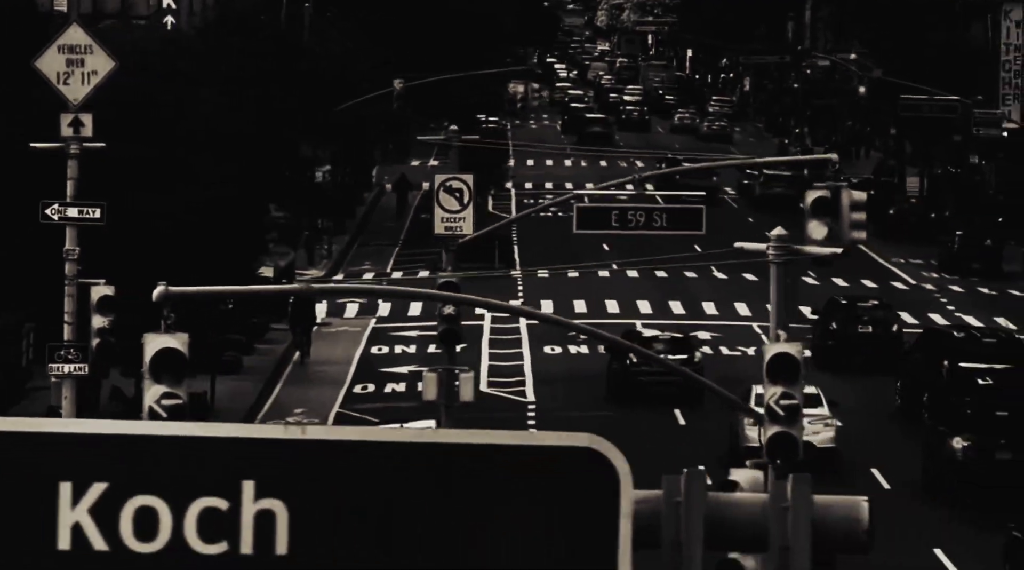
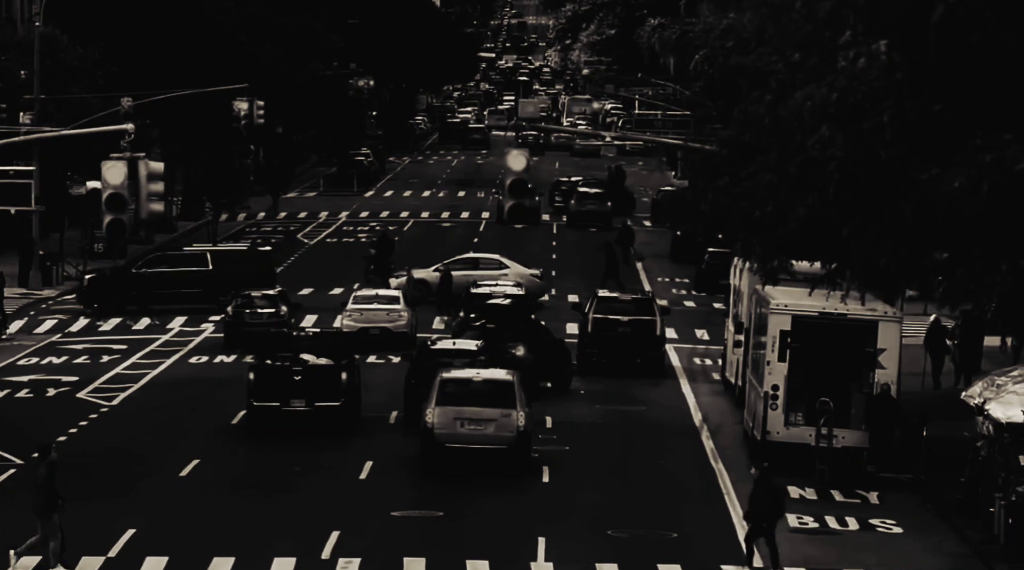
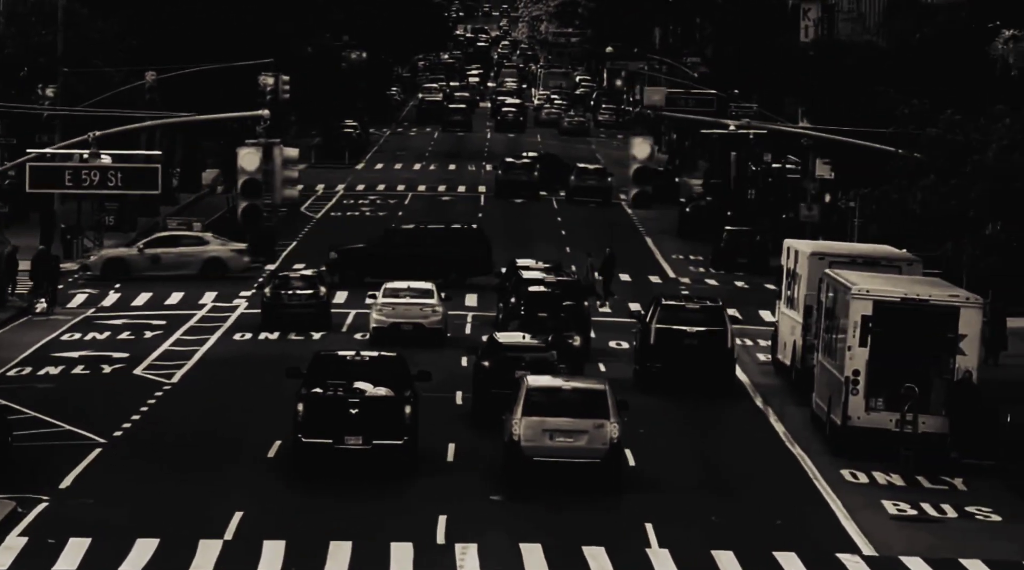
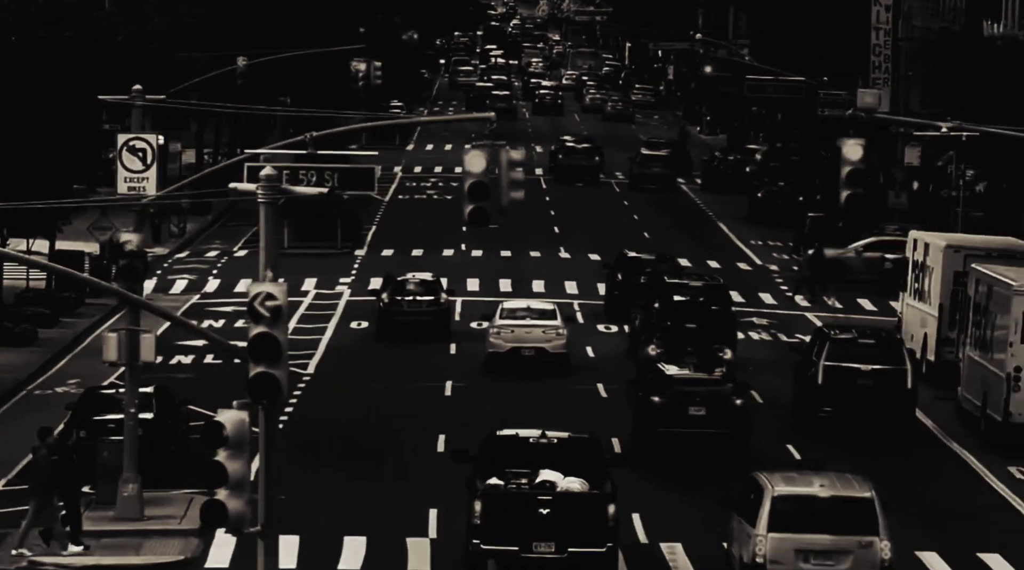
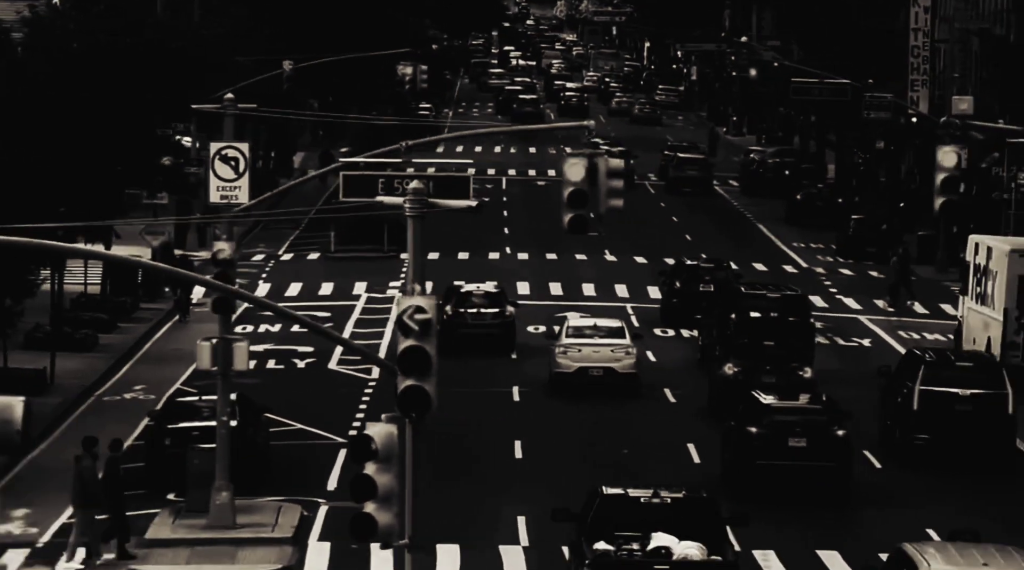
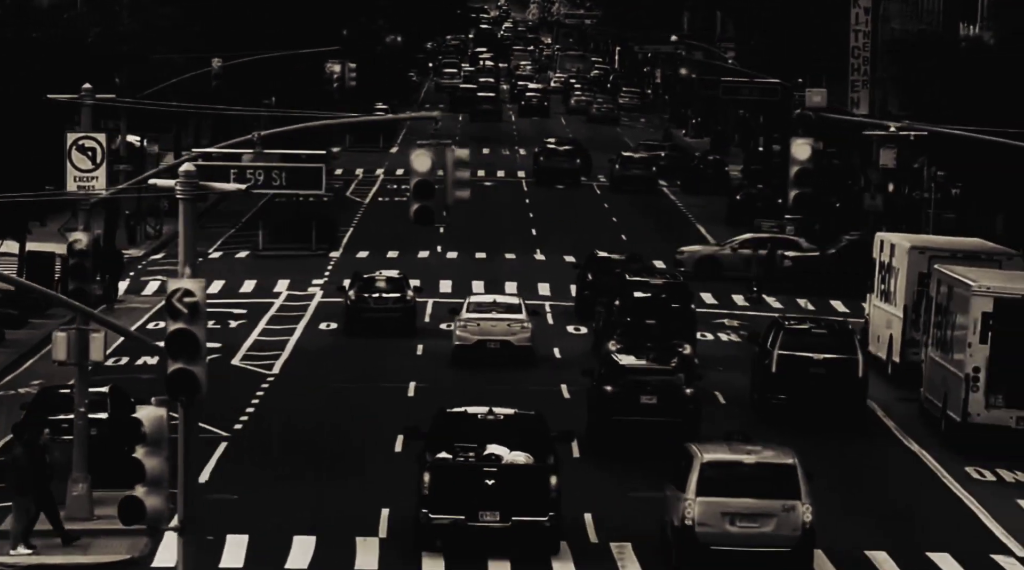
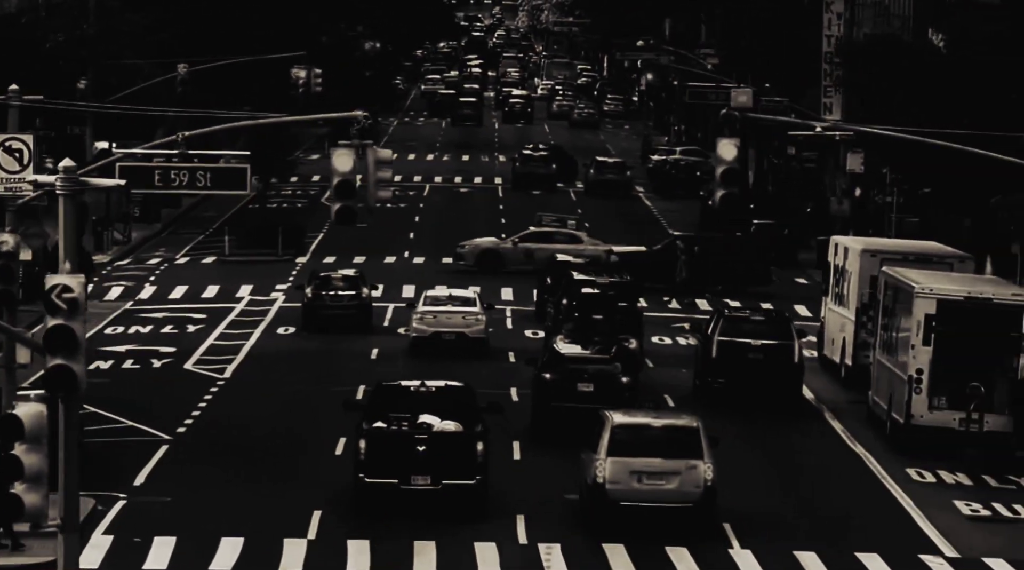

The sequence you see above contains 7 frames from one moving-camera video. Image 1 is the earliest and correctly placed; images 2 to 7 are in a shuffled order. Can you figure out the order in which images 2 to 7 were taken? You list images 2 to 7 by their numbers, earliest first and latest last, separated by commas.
5, 4, 6, 7, 3, 2
